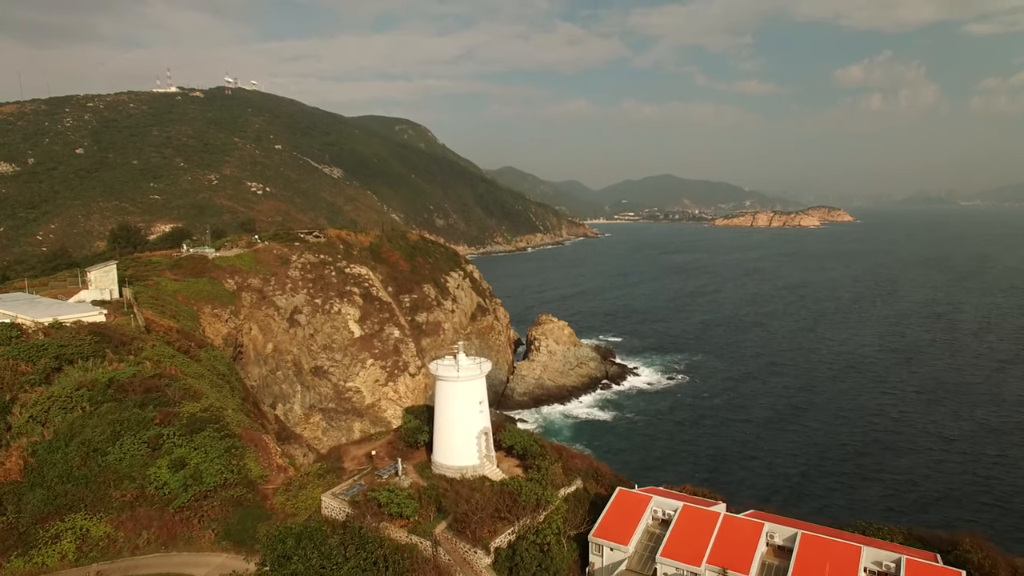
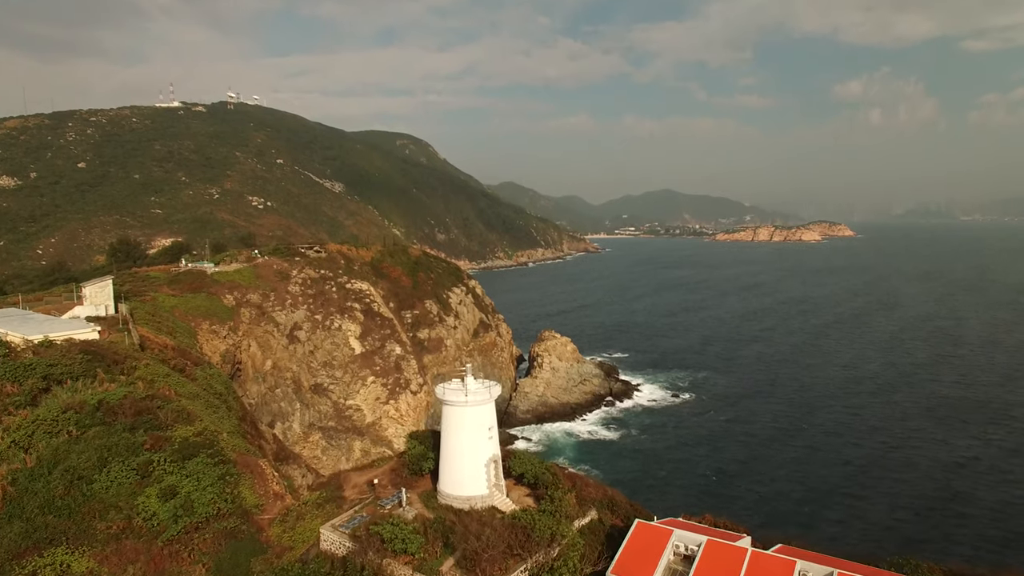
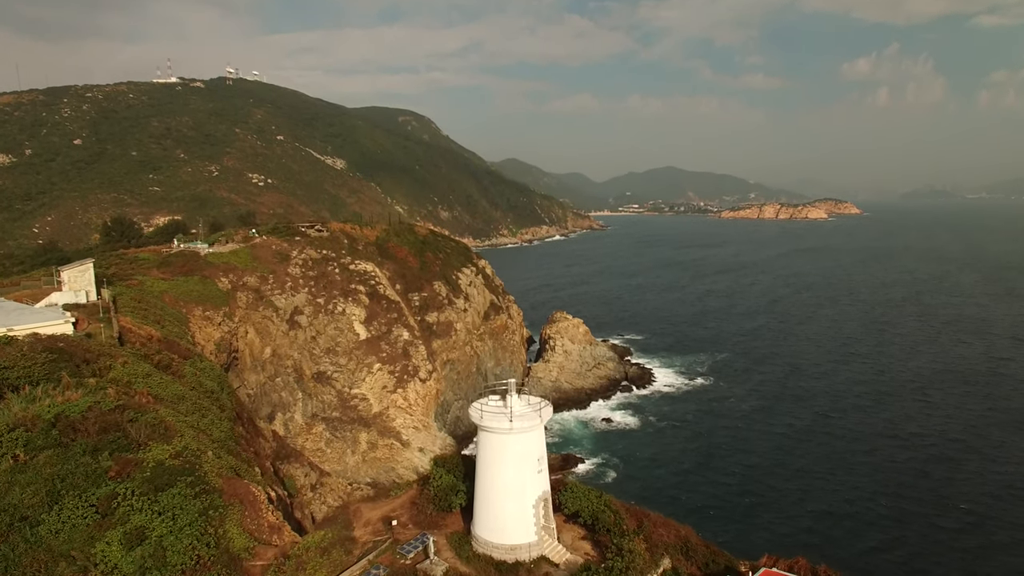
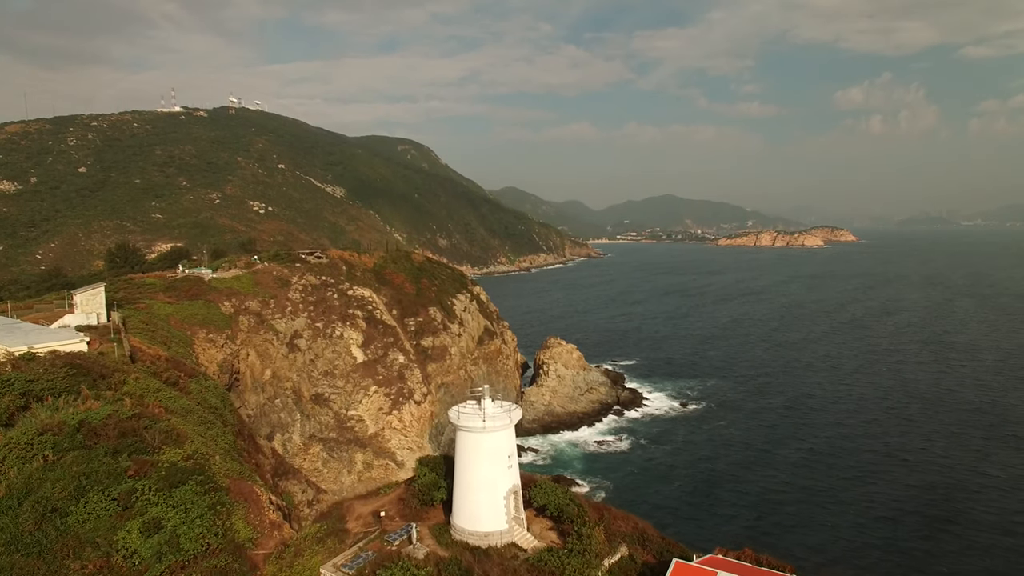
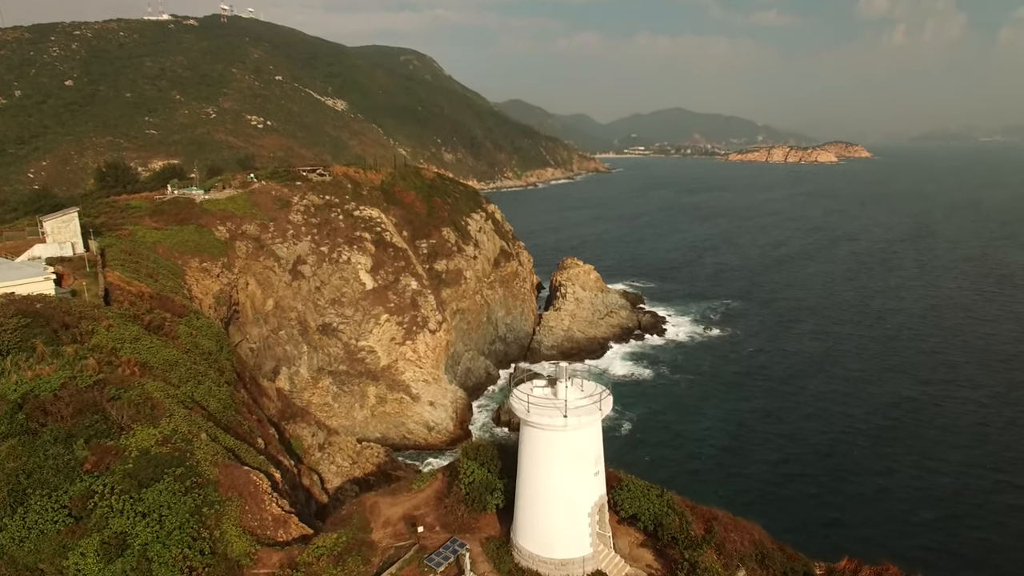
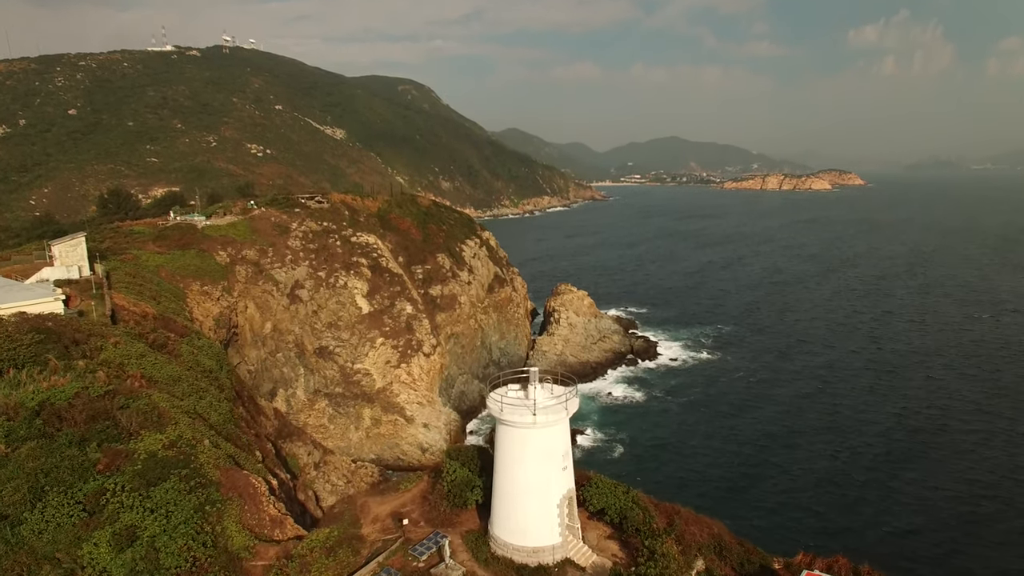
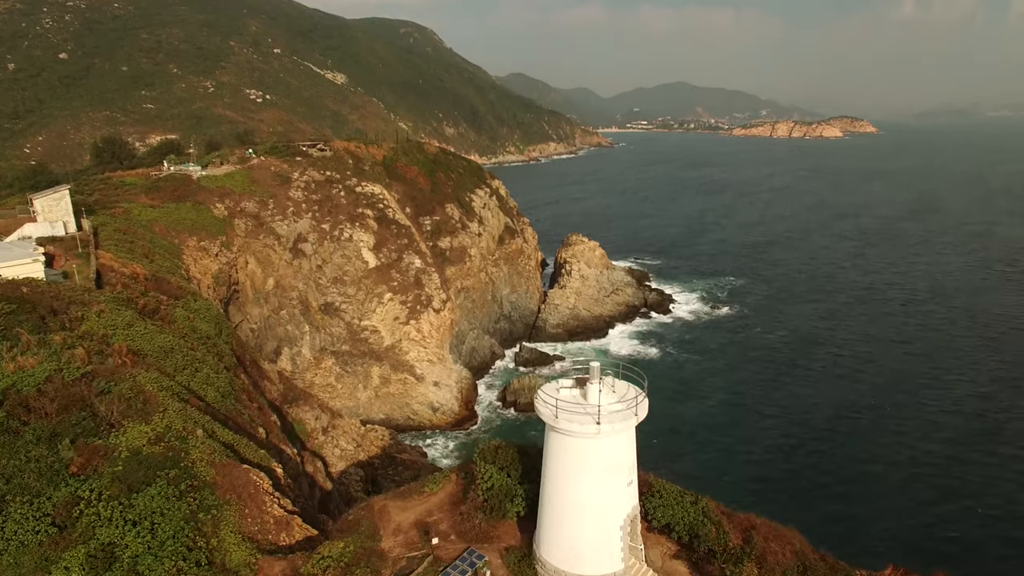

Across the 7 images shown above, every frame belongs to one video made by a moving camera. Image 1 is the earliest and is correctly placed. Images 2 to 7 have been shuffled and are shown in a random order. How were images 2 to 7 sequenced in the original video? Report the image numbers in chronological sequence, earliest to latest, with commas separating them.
2, 4, 3, 6, 5, 7
